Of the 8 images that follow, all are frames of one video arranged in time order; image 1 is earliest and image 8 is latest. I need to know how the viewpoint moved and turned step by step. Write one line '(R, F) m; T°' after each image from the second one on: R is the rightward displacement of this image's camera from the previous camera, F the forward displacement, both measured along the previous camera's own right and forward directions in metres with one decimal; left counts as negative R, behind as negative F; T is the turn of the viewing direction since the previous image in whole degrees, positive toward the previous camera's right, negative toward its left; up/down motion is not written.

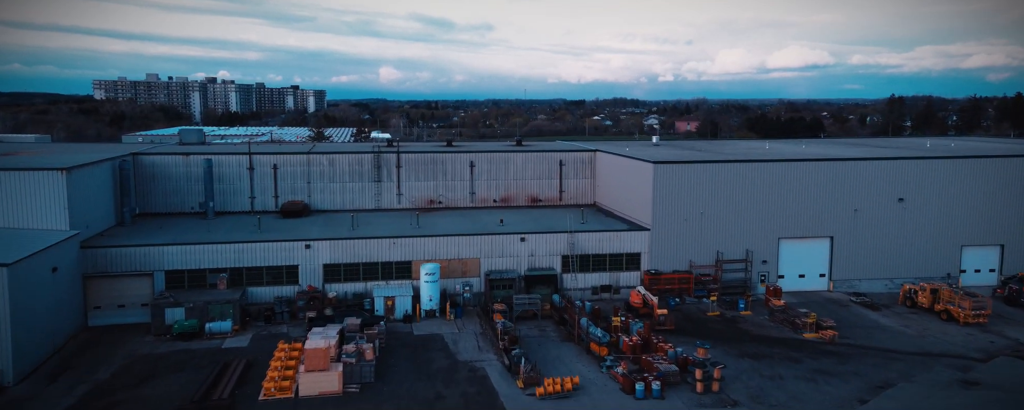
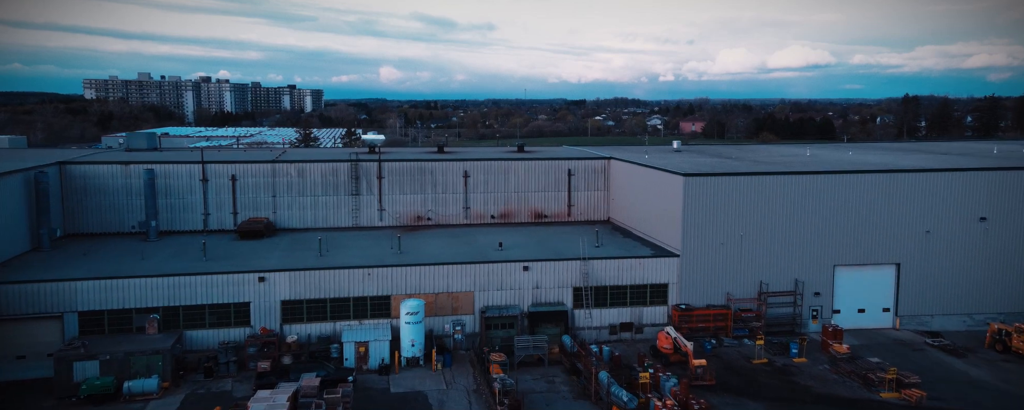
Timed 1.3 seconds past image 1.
(0.0, +4.3) m; 0°
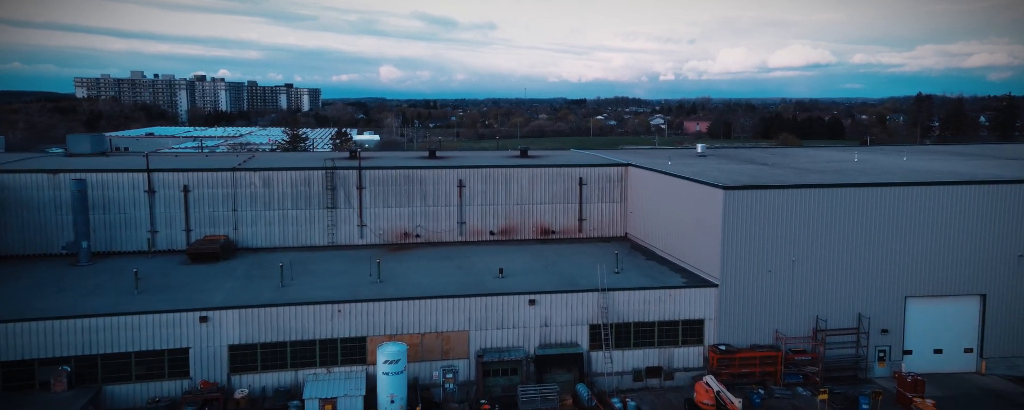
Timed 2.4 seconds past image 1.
(-0.1, +3.7) m; 0°
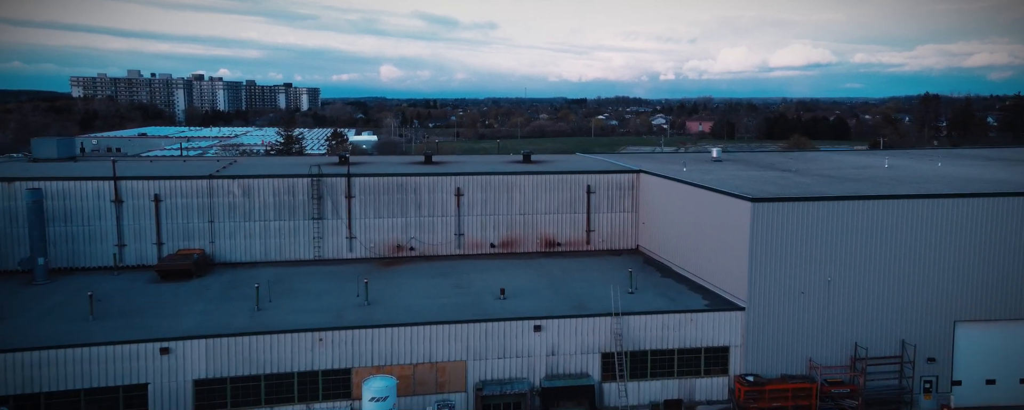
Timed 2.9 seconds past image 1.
(-0.1, +1.8) m; 0°
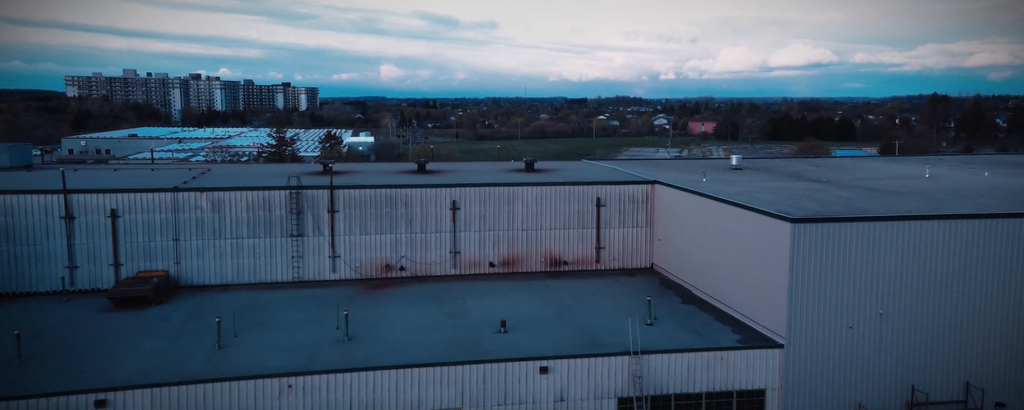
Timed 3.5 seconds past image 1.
(0.0, +2.1) m; 0°
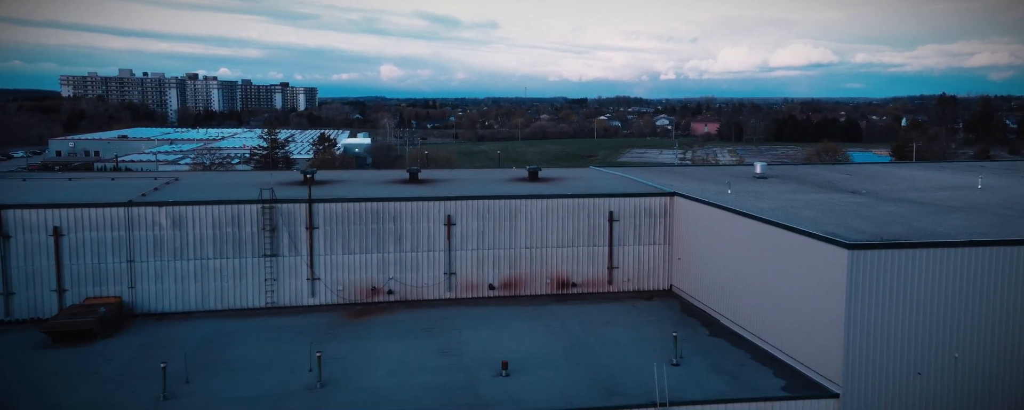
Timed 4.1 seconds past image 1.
(-0.1, +2.1) m; 0°
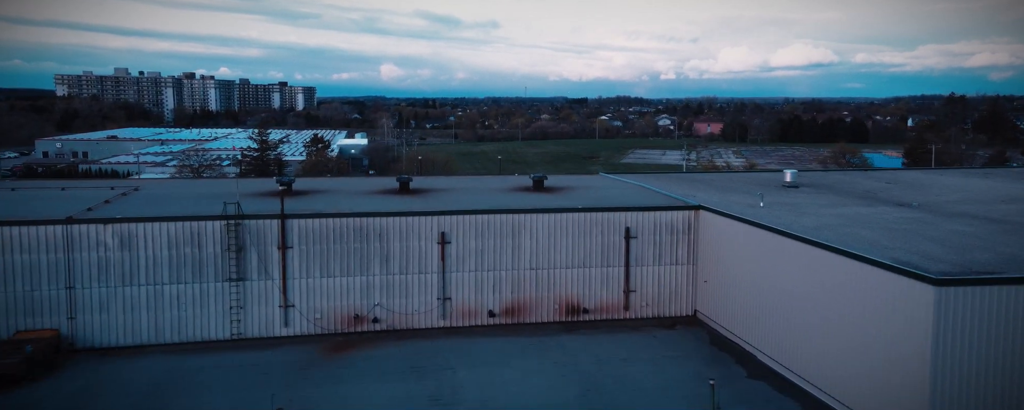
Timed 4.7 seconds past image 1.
(-0.1, +2.1) m; 0°
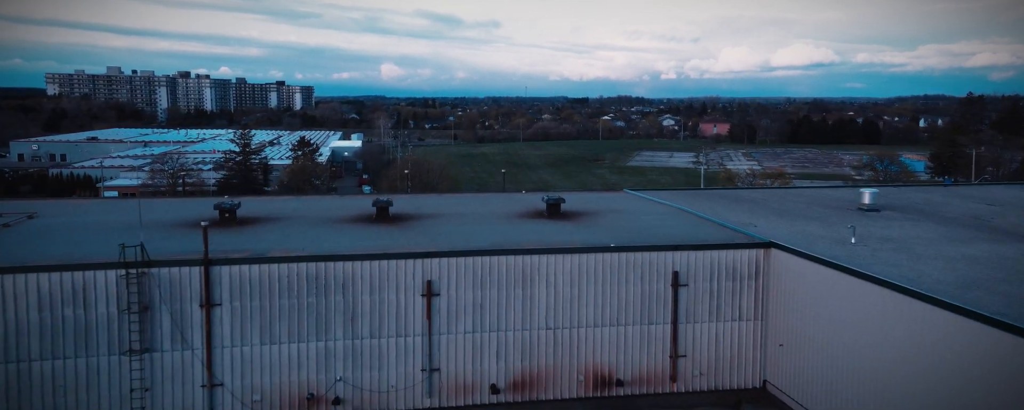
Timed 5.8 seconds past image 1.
(-0.2, +3.9) m; 0°
